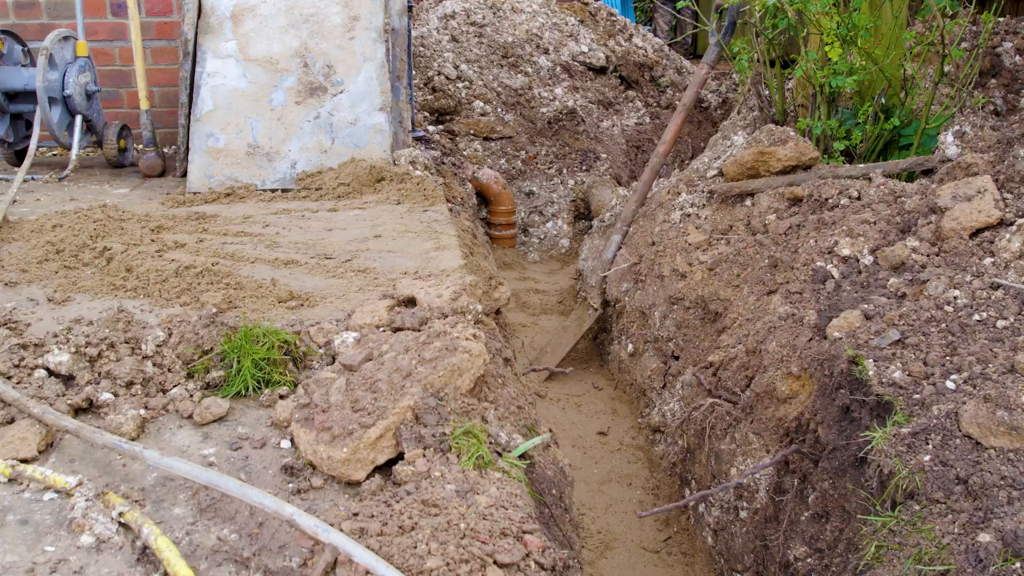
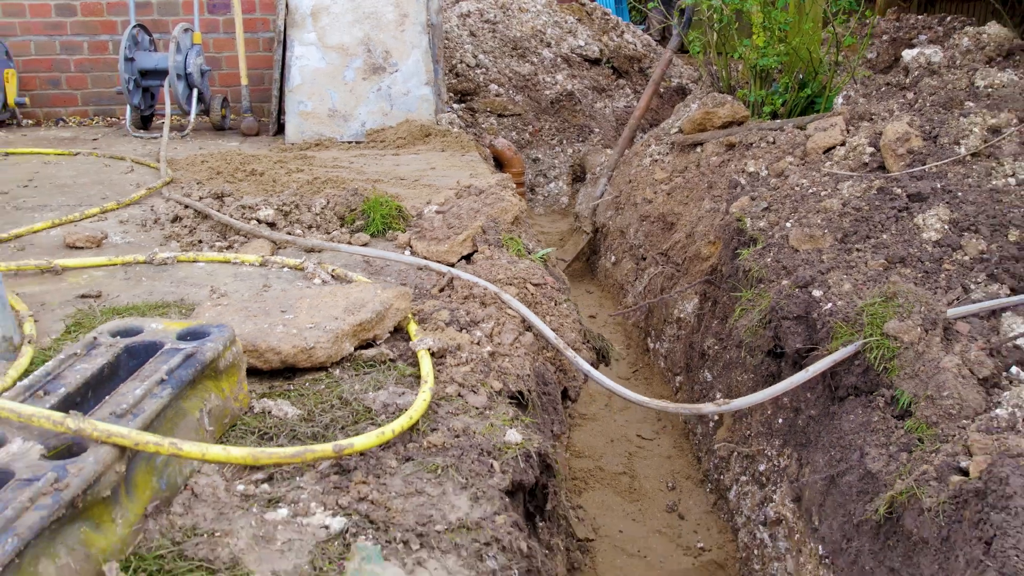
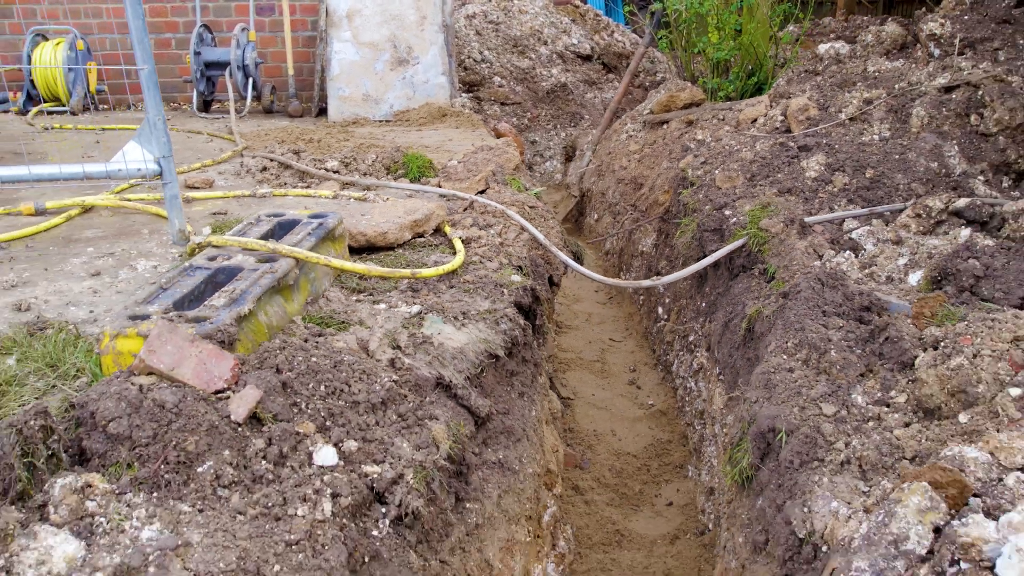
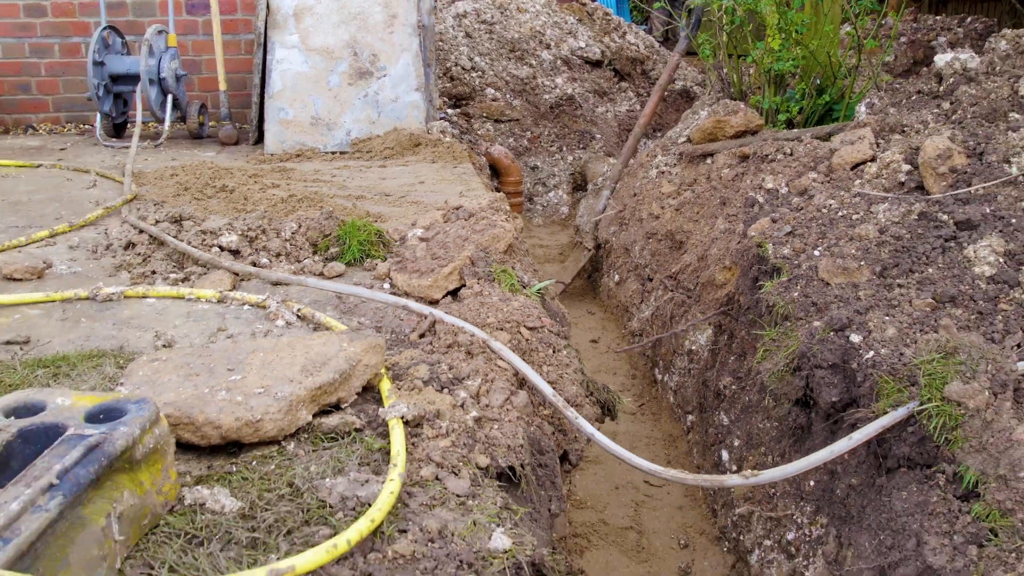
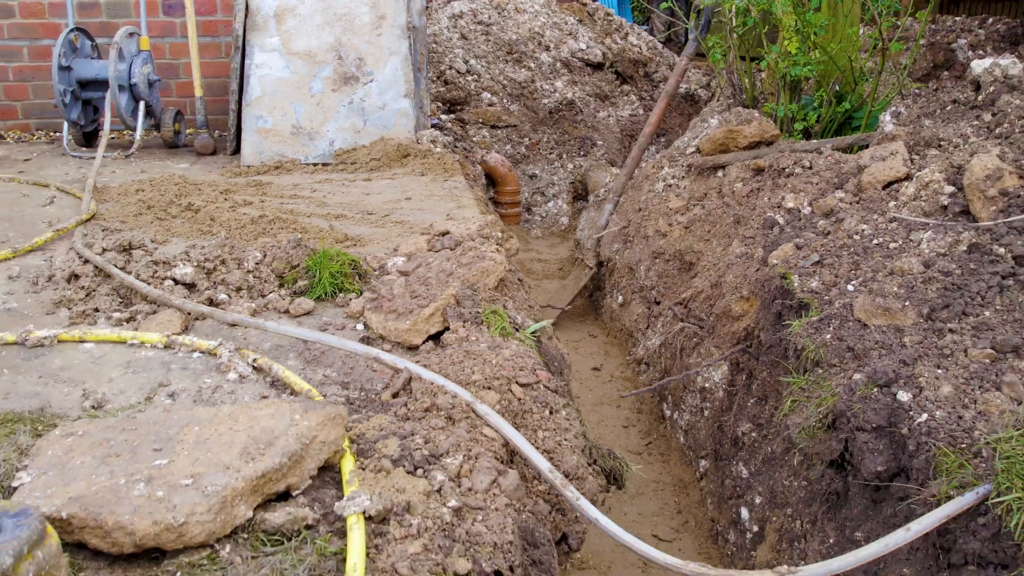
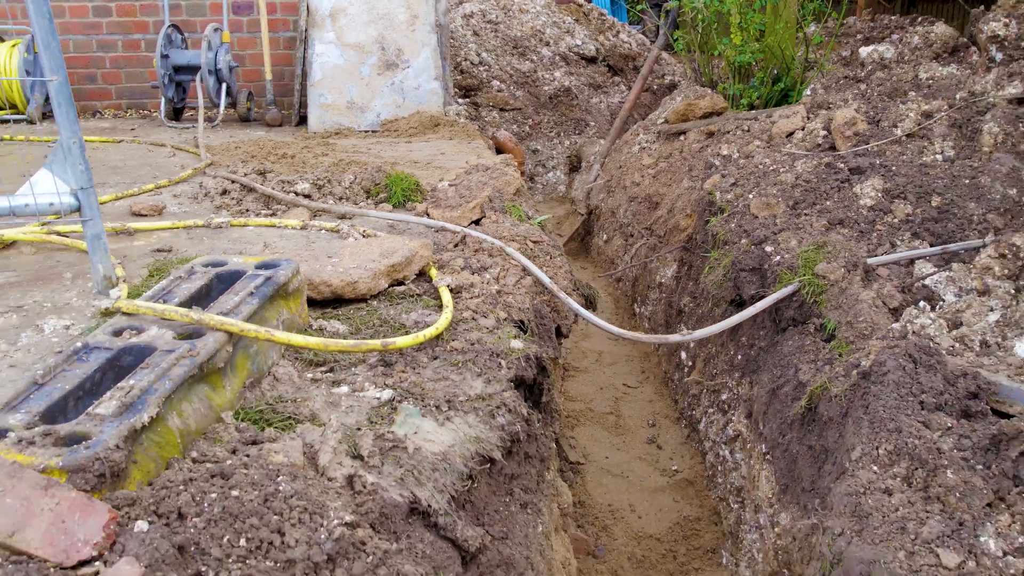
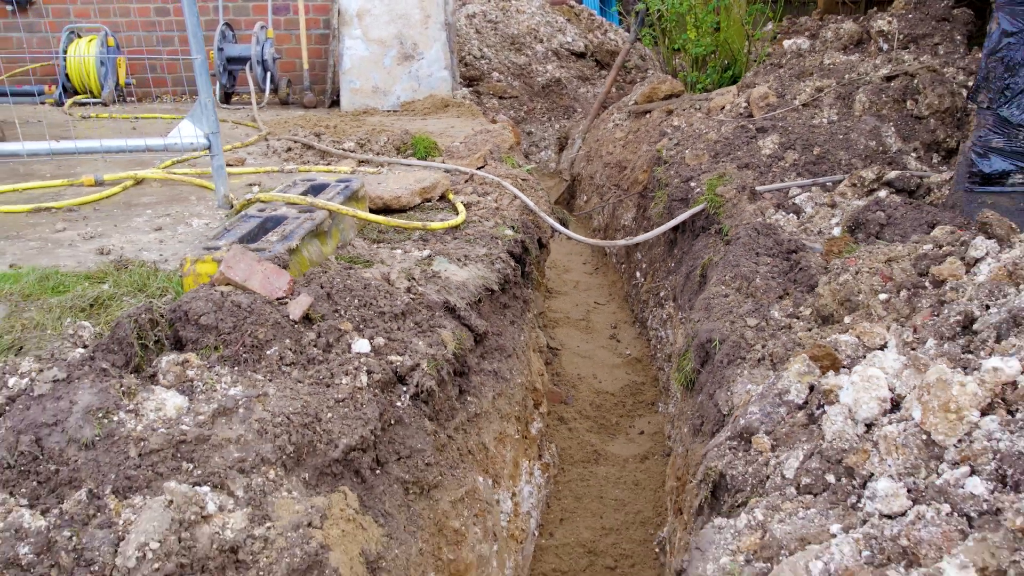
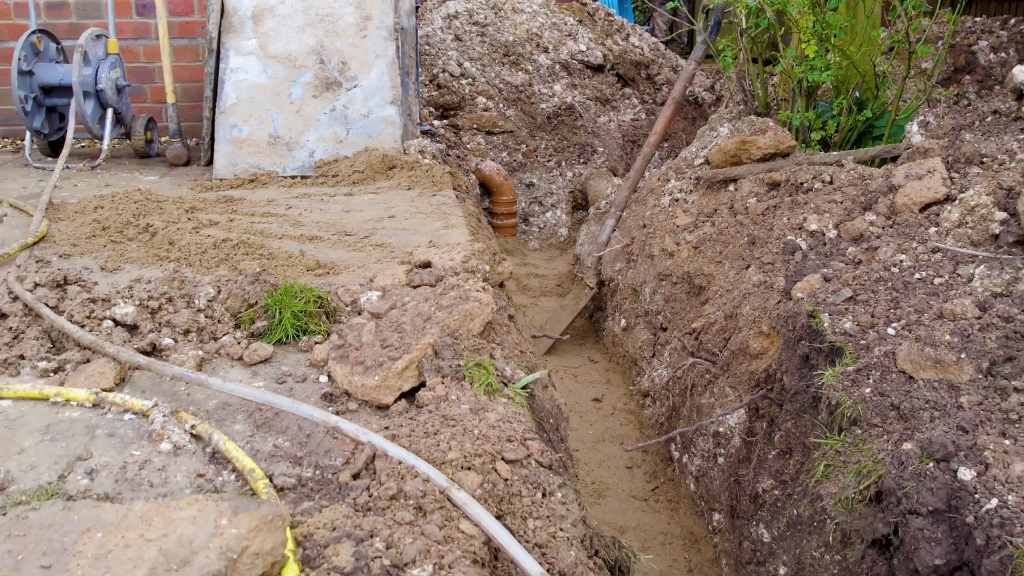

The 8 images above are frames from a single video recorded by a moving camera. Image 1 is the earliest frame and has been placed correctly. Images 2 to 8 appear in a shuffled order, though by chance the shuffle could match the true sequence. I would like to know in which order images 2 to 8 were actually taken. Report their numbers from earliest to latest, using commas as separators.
8, 5, 4, 2, 6, 3, 7
